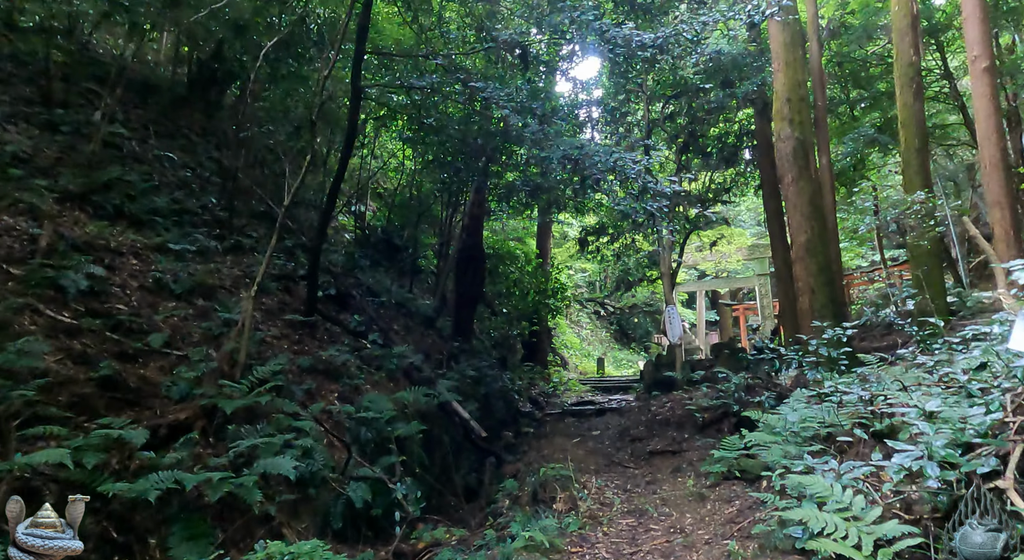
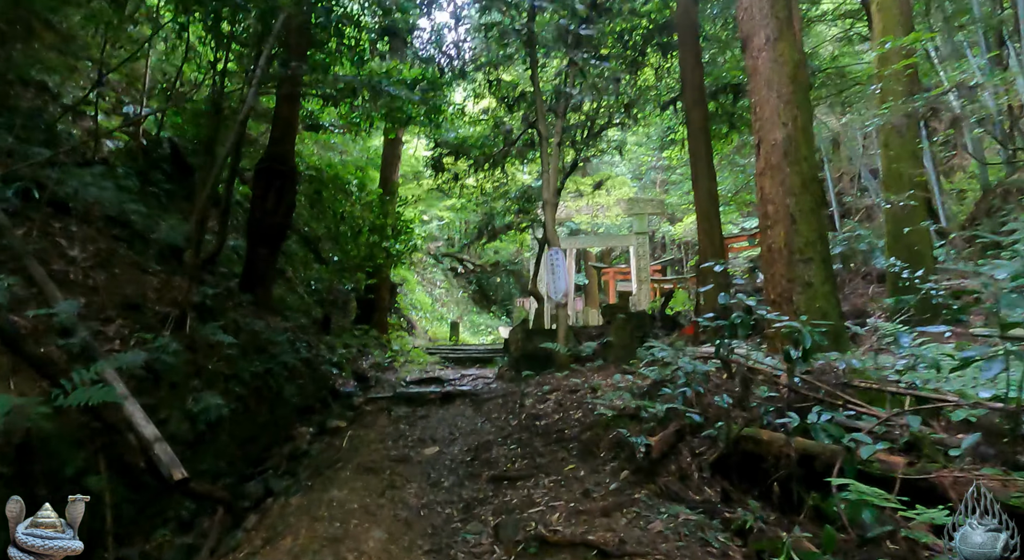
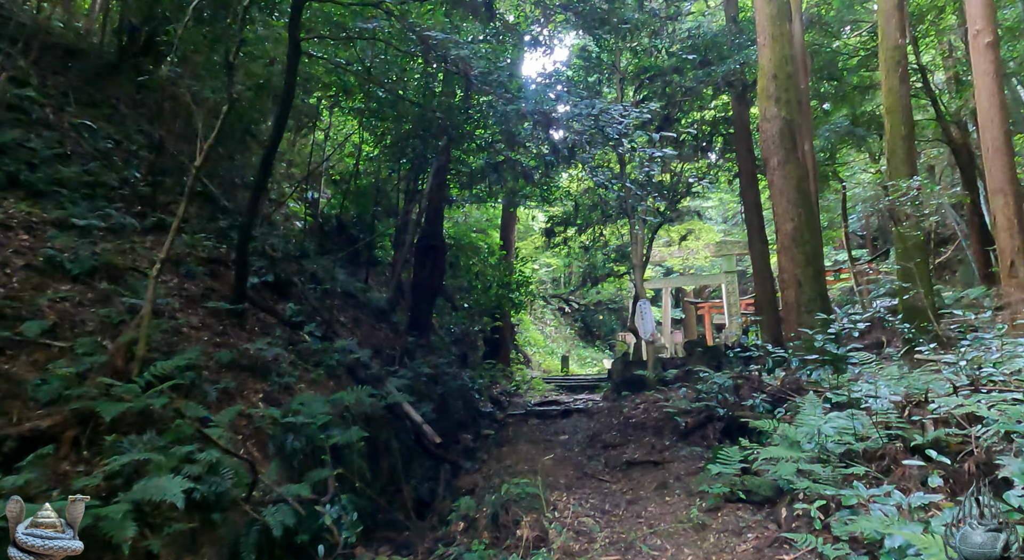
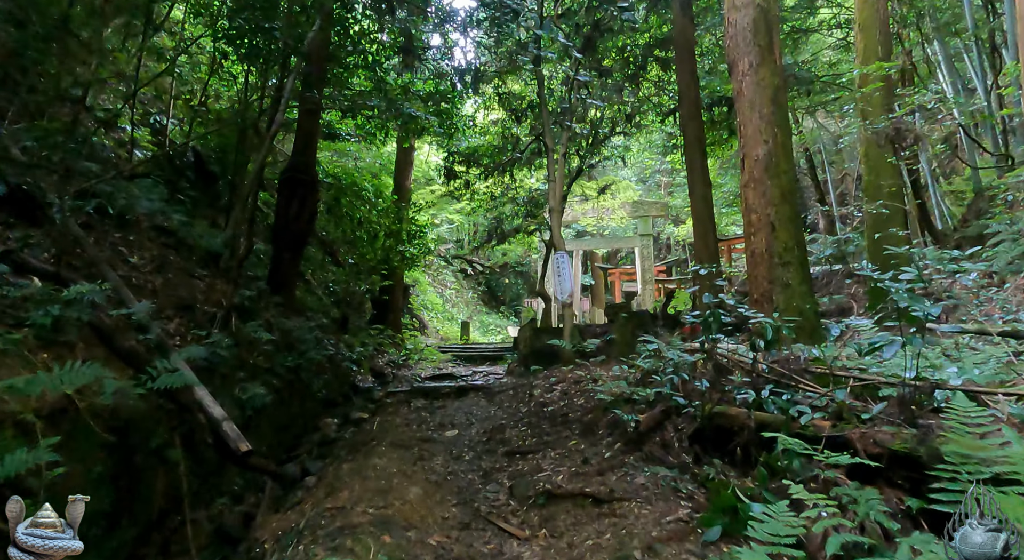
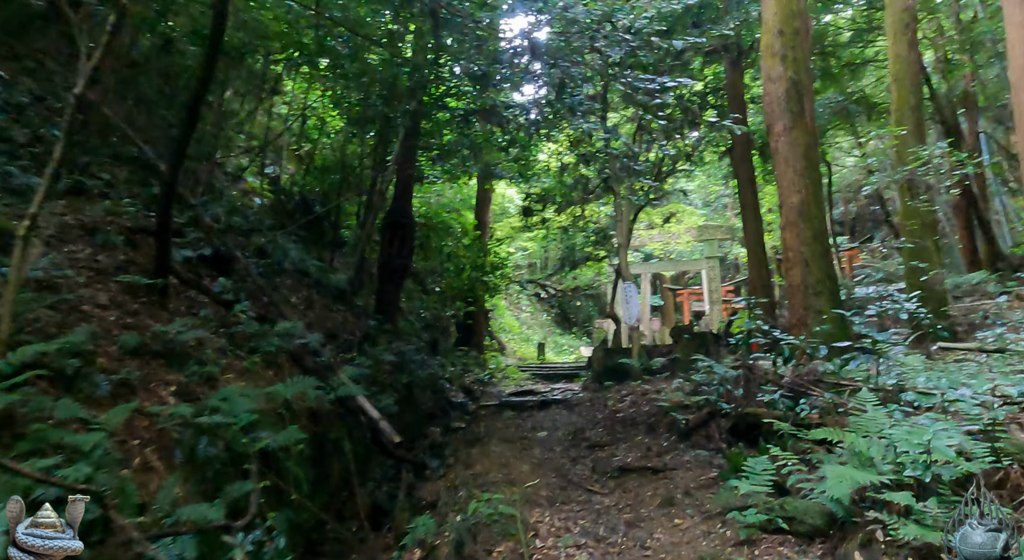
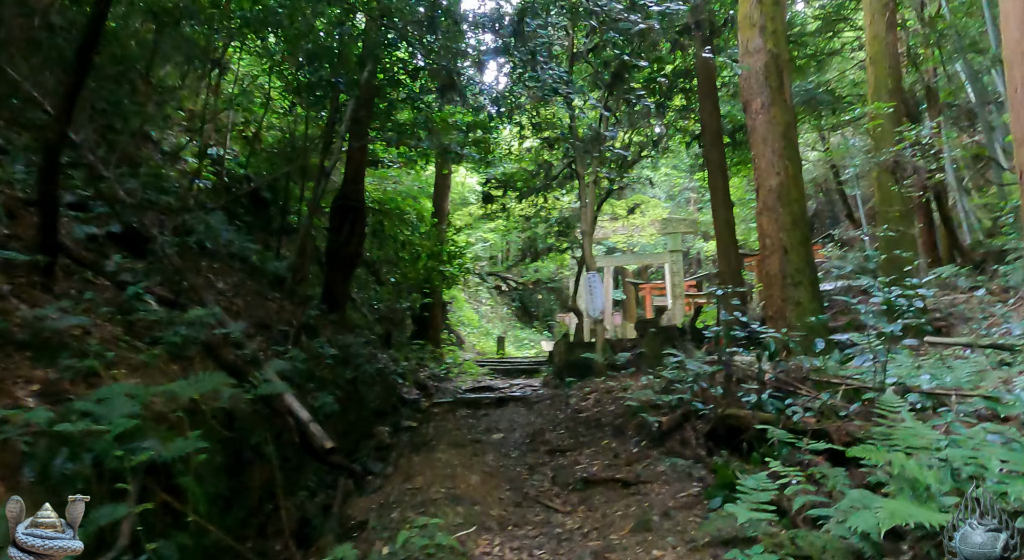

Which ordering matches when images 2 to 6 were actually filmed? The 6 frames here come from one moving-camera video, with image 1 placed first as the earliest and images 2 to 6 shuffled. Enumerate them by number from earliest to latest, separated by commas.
3, 5, 6, 4, 2
